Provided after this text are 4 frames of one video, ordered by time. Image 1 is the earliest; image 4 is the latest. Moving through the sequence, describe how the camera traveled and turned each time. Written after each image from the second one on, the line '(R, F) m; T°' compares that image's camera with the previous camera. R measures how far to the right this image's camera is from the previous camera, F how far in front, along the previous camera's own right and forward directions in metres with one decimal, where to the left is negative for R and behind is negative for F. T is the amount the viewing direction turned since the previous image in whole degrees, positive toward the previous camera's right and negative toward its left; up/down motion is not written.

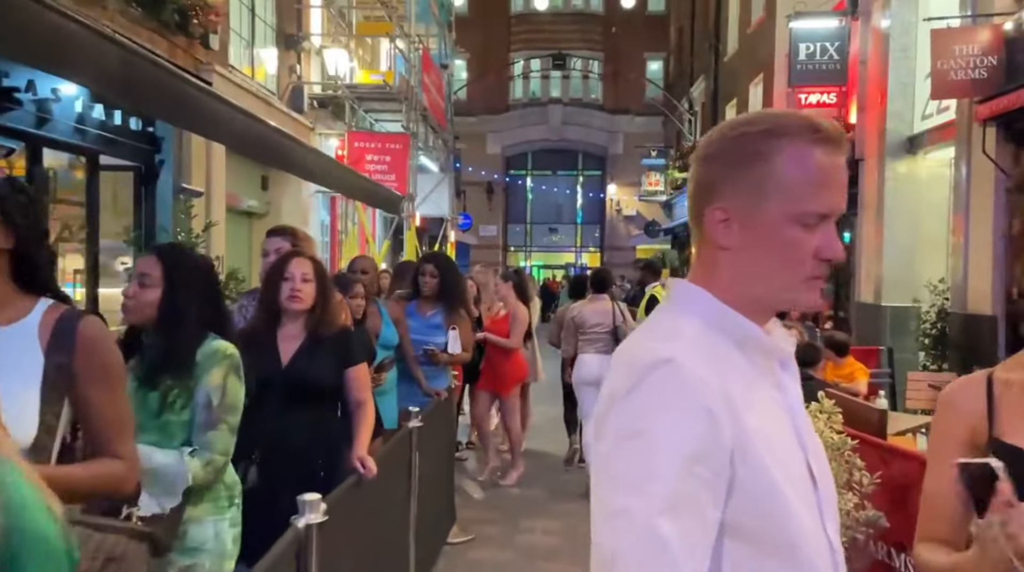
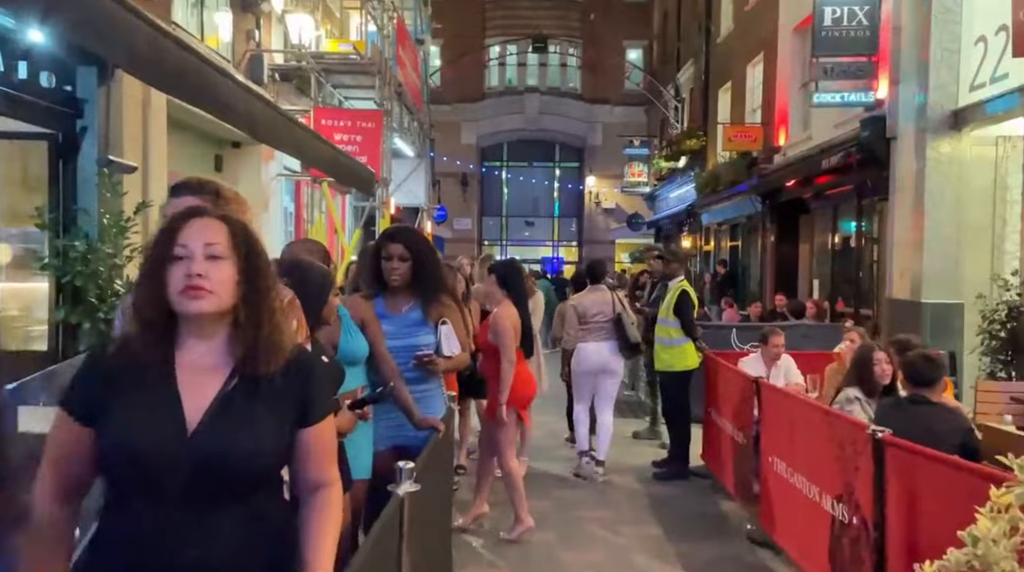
(-0.2, +1.4) m; +2°
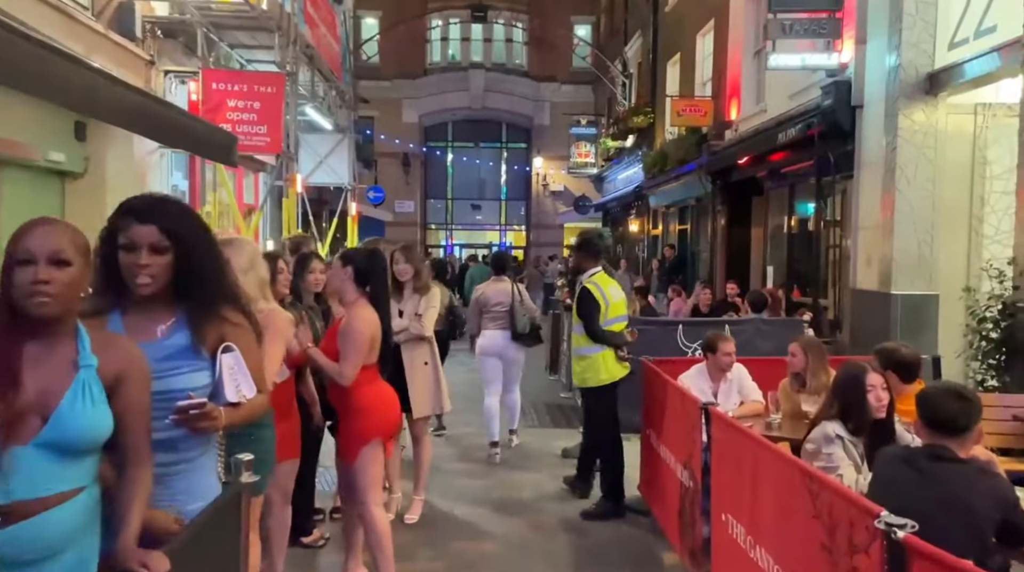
(+0.4, +1.4) m; +3°
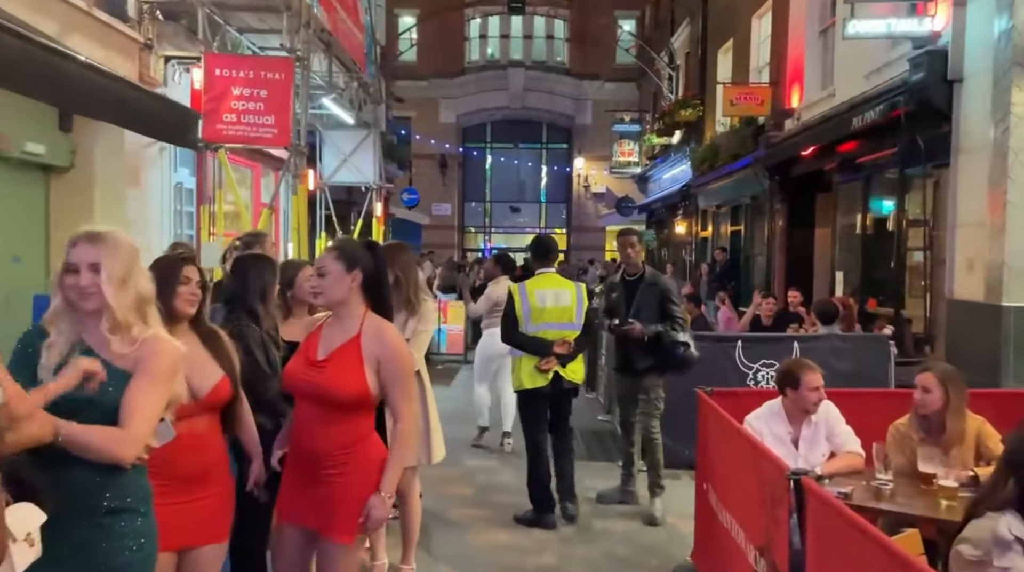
(+0.1, +1.3) m; -3°
